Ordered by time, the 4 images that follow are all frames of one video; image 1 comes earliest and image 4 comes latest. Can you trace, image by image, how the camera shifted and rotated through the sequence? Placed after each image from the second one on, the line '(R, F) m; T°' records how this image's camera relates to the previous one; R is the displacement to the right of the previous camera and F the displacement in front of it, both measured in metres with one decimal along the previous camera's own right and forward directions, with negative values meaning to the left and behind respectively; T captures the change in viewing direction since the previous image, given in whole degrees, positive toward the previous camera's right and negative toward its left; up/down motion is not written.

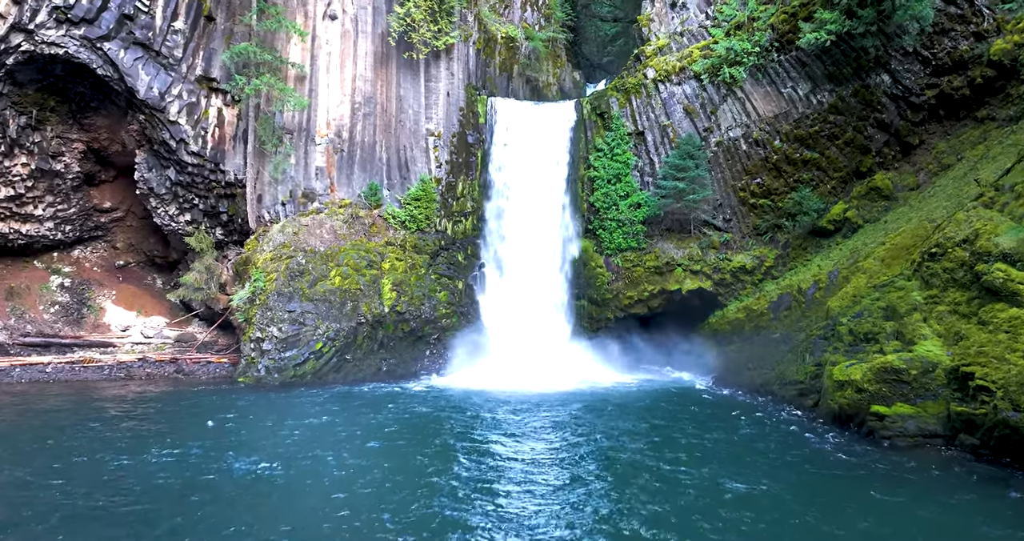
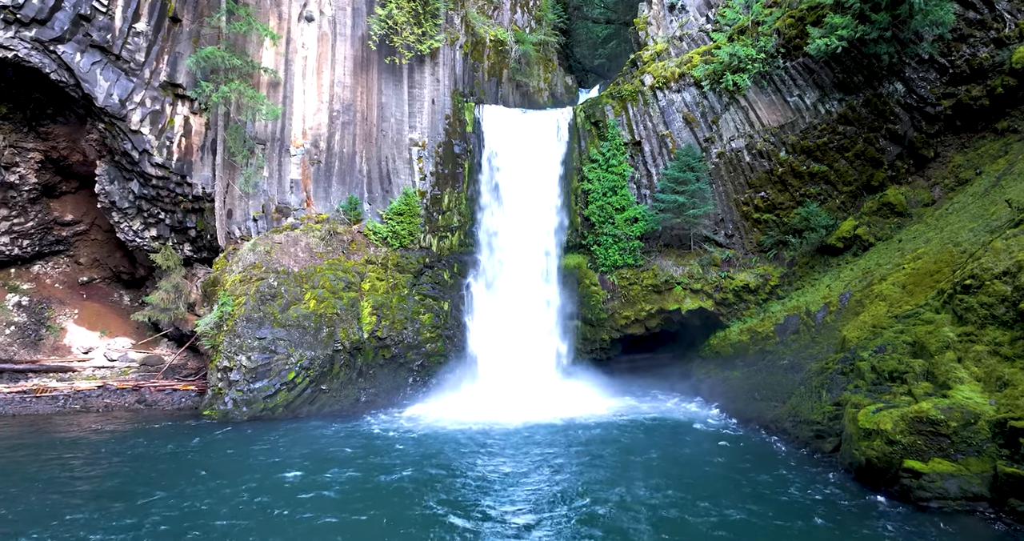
(0.0, +0.9) m; +1°
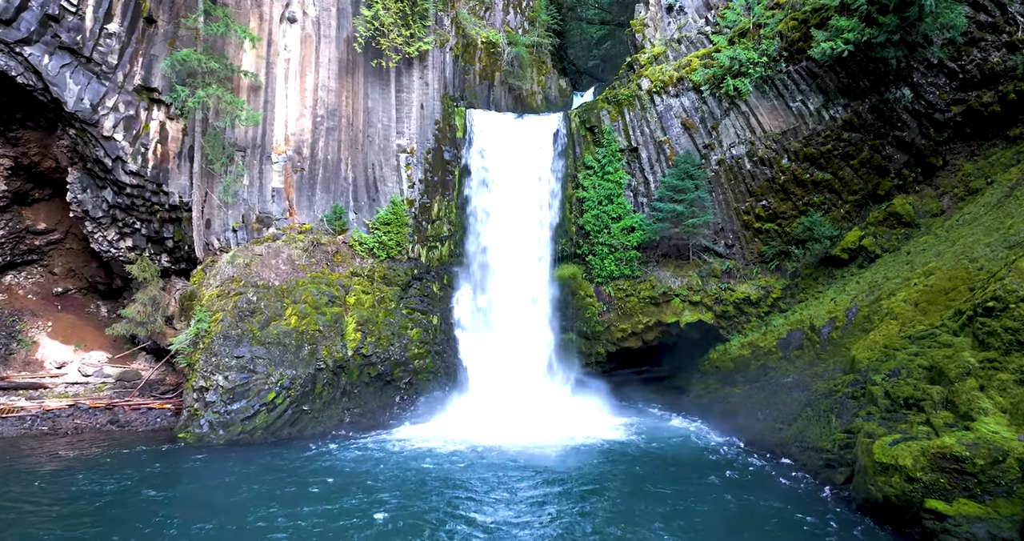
(+0.1, +0.6) m; +1°
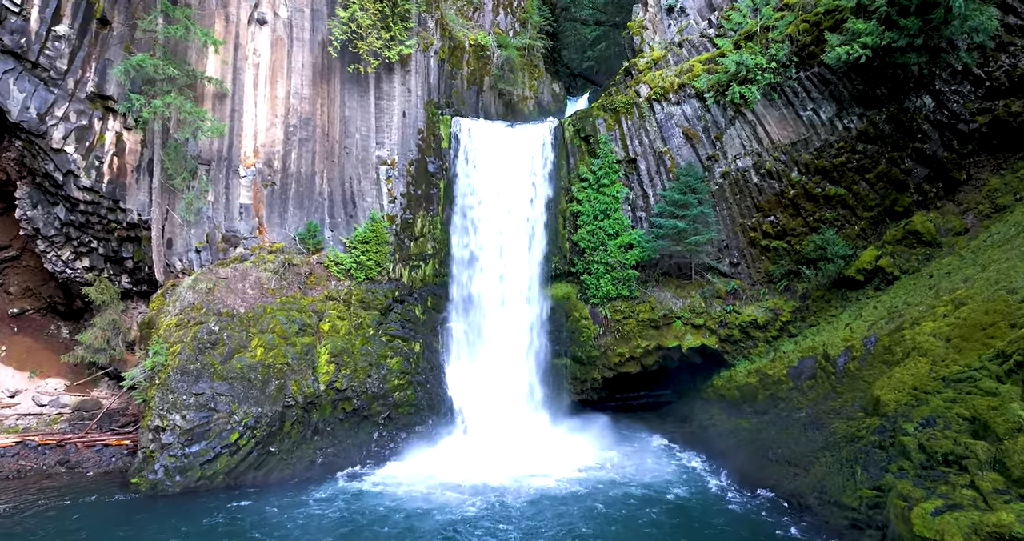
(+0.1, +1.0) m; +1°
